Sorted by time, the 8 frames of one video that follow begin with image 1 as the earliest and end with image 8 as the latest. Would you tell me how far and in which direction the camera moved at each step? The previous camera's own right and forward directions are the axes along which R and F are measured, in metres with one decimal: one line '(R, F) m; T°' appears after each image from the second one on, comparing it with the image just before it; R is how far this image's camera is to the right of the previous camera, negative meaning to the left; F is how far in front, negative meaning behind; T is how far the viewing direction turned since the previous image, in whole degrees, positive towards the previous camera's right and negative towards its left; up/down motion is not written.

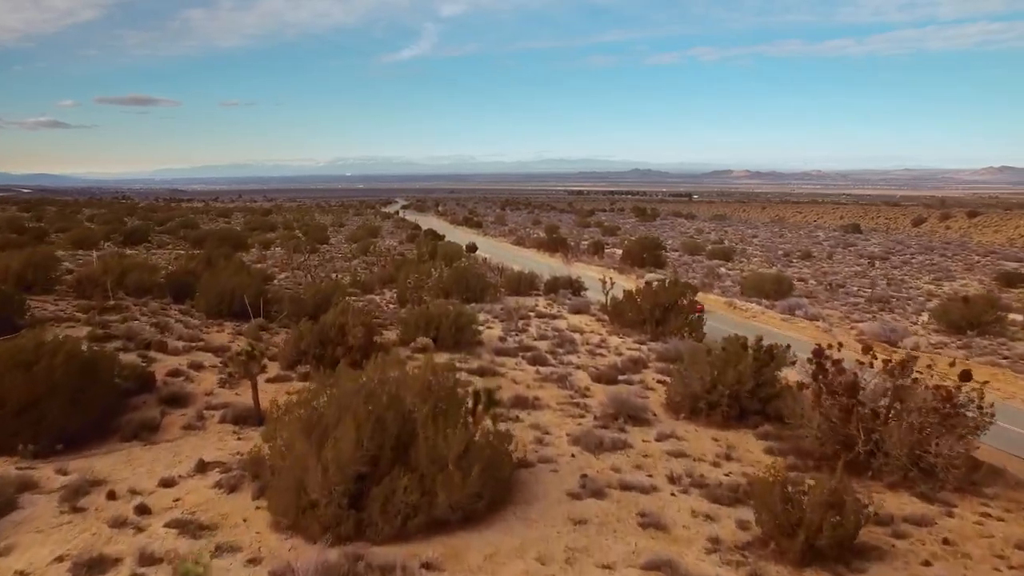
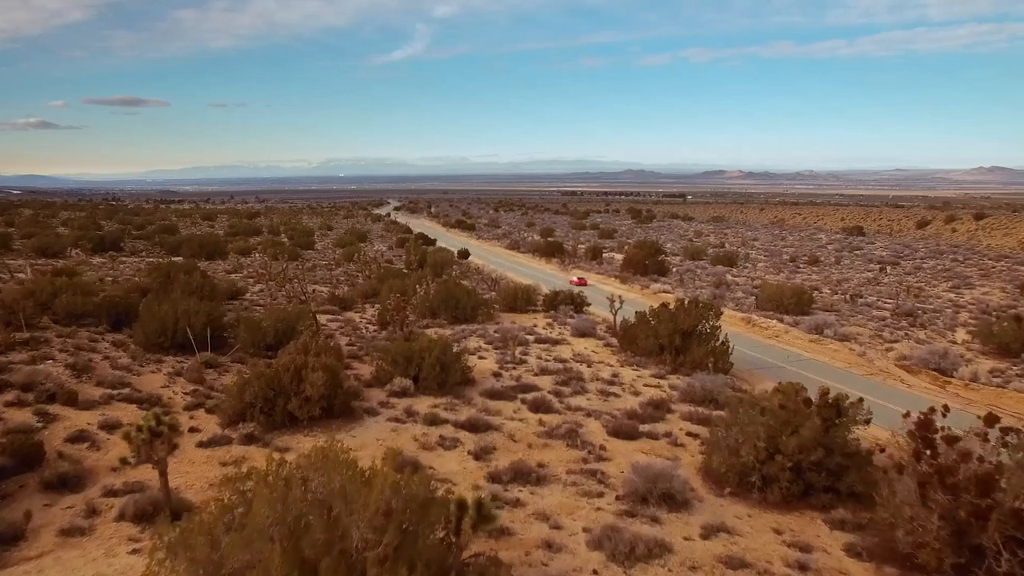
(0.0, +2.2) m; 0°
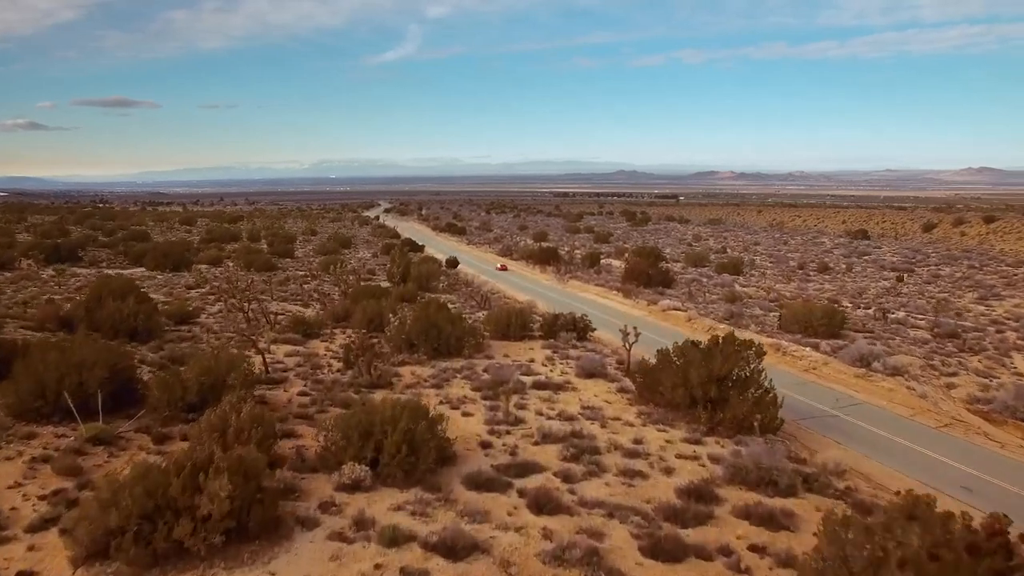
(0.0, +2.9) m; +1°
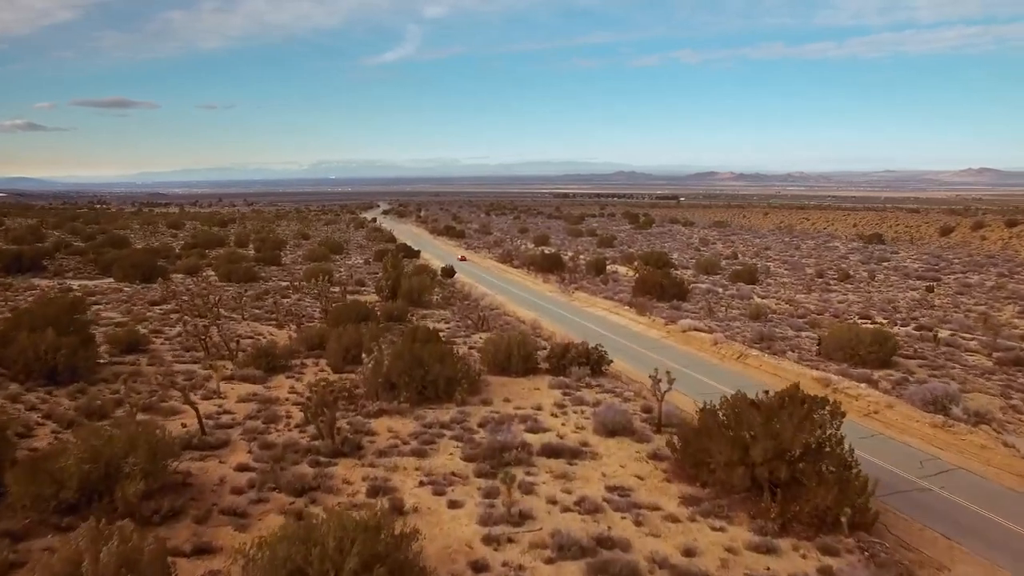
(0.0, +2.8) m; 0°
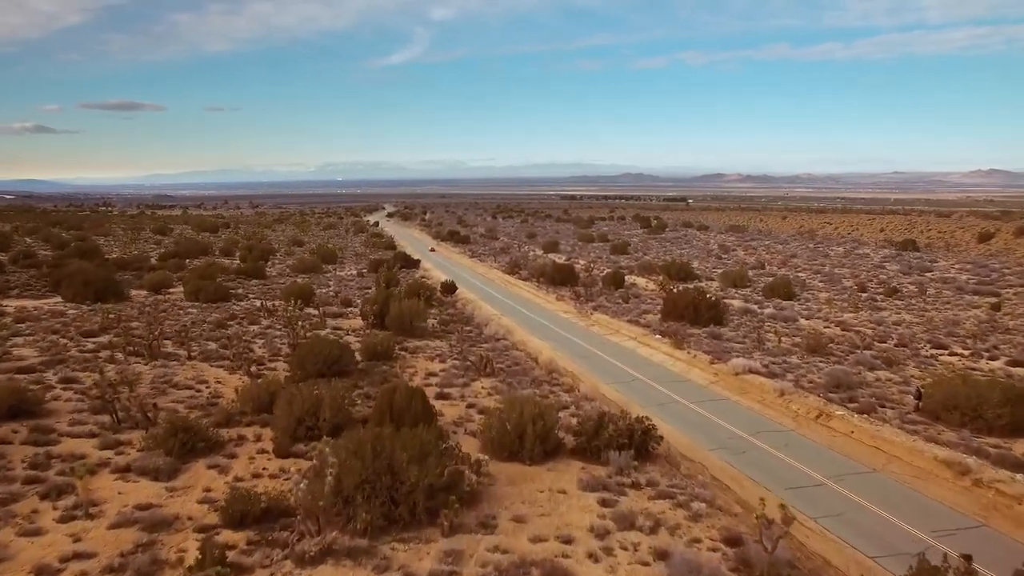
(-0.1, +4.3) m; 0°
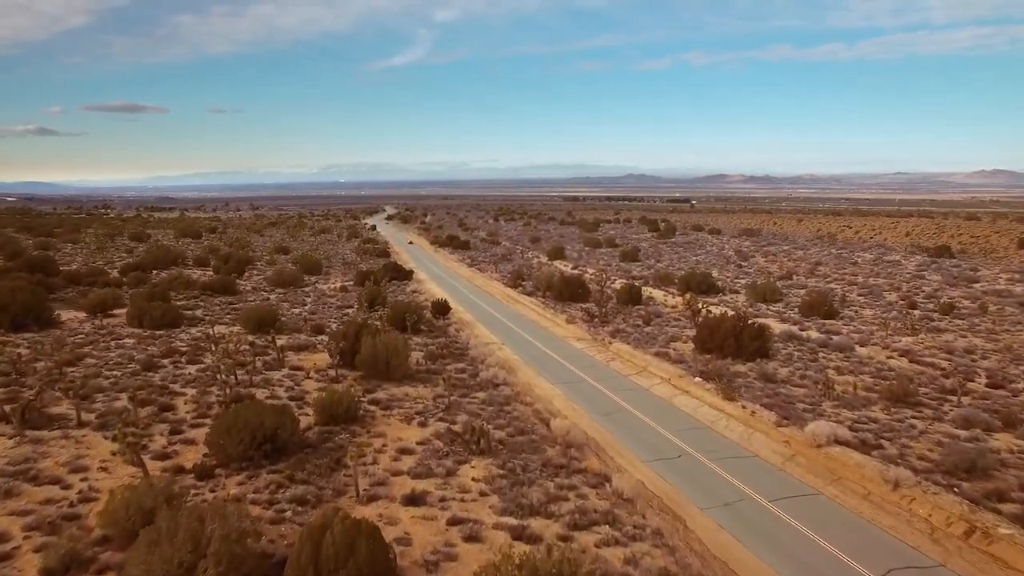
(0.0, +4.7) m; 0°
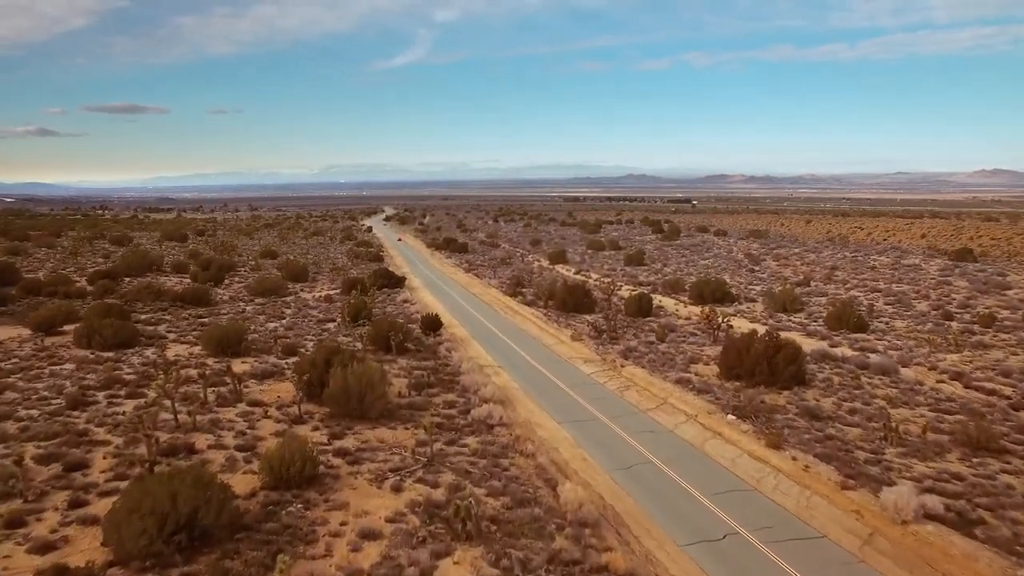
(+0.1, +2.9) m; 0°
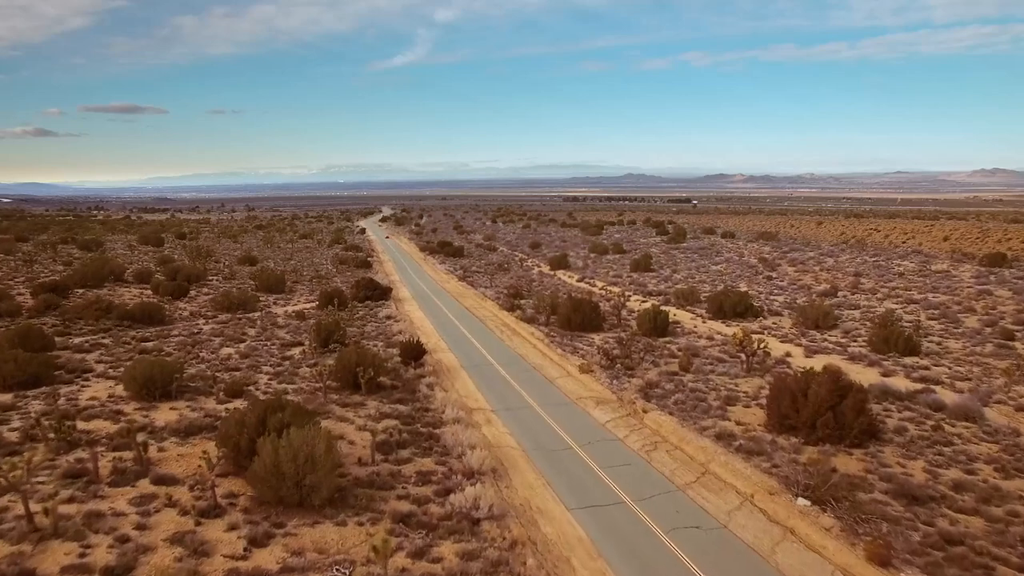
(+0.1, +4.1) m; 0°
